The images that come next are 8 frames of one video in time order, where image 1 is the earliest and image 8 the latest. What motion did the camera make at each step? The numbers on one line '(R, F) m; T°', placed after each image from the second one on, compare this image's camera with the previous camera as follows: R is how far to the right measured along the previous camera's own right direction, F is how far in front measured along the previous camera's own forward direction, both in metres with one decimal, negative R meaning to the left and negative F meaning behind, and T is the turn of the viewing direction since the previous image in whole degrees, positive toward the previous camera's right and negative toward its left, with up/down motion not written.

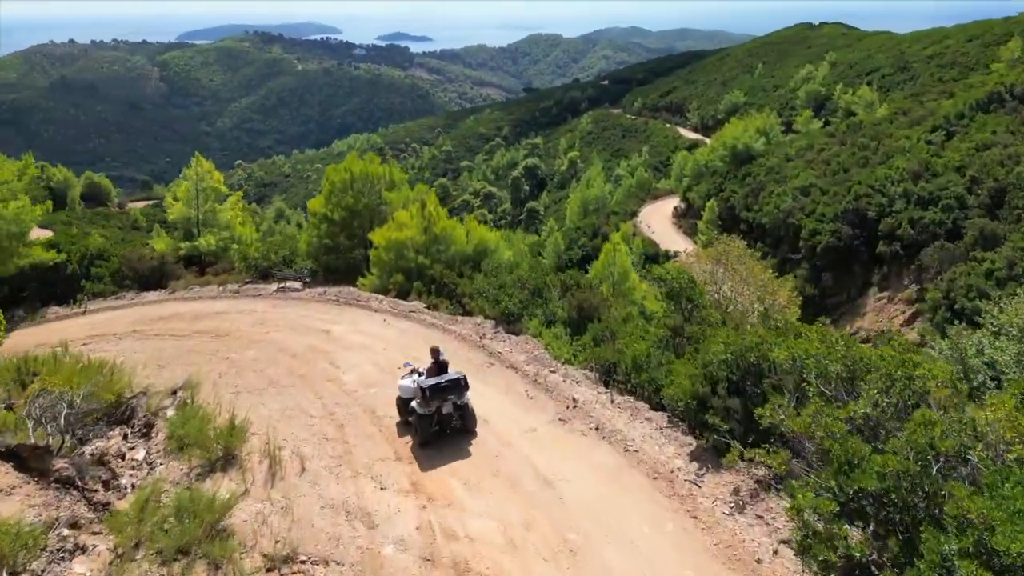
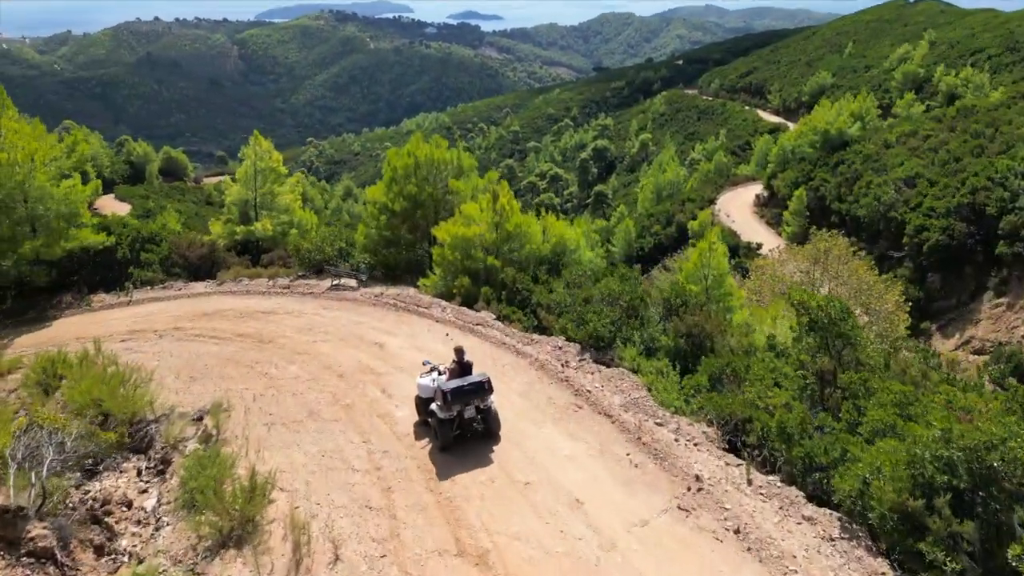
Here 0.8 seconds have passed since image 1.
(-0.4, +2.4) m; -5°
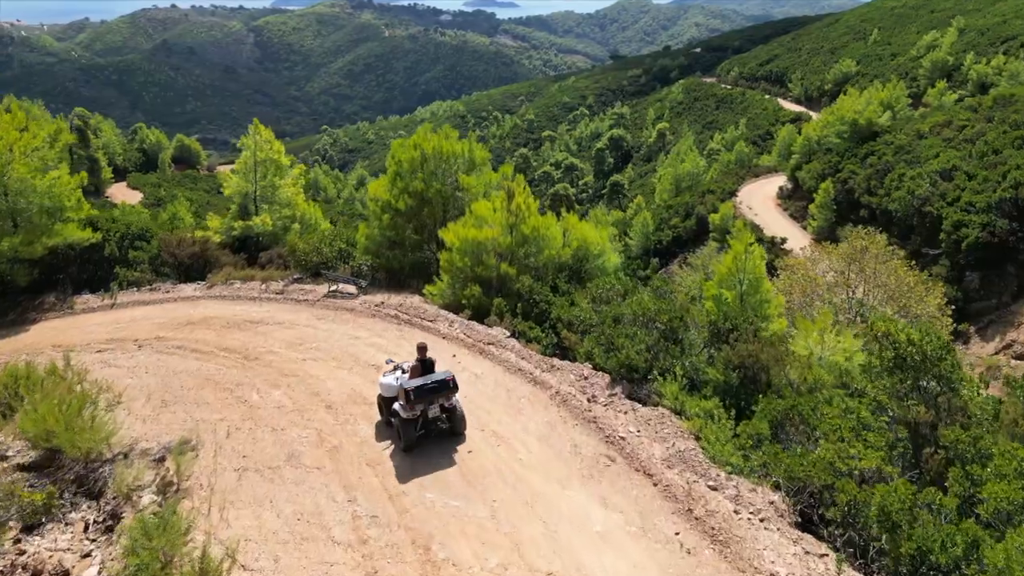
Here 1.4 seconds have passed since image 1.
(-0.1, +1.7) m; -1°
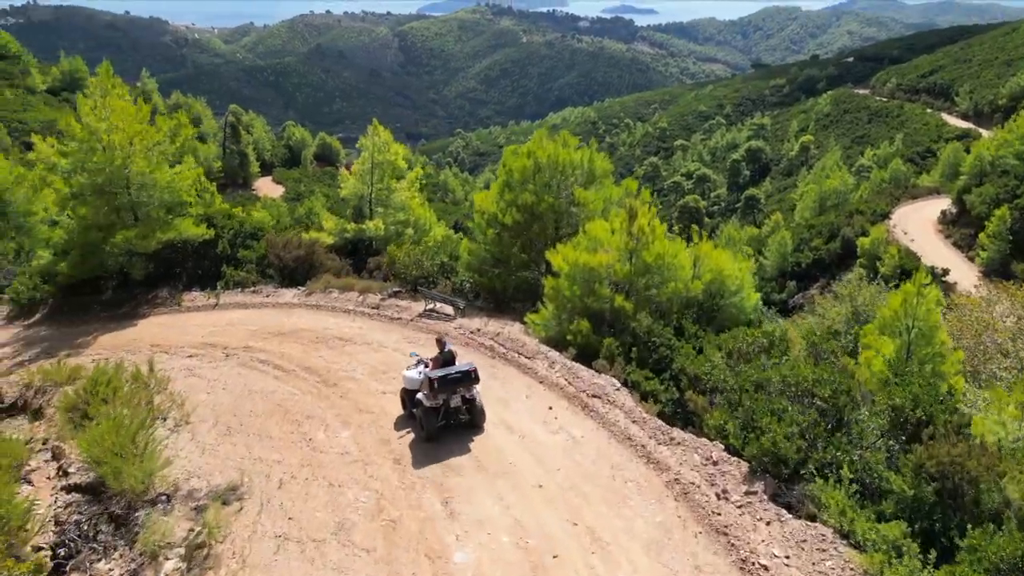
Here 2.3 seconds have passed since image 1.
(0.0, +1.9) m; -10°
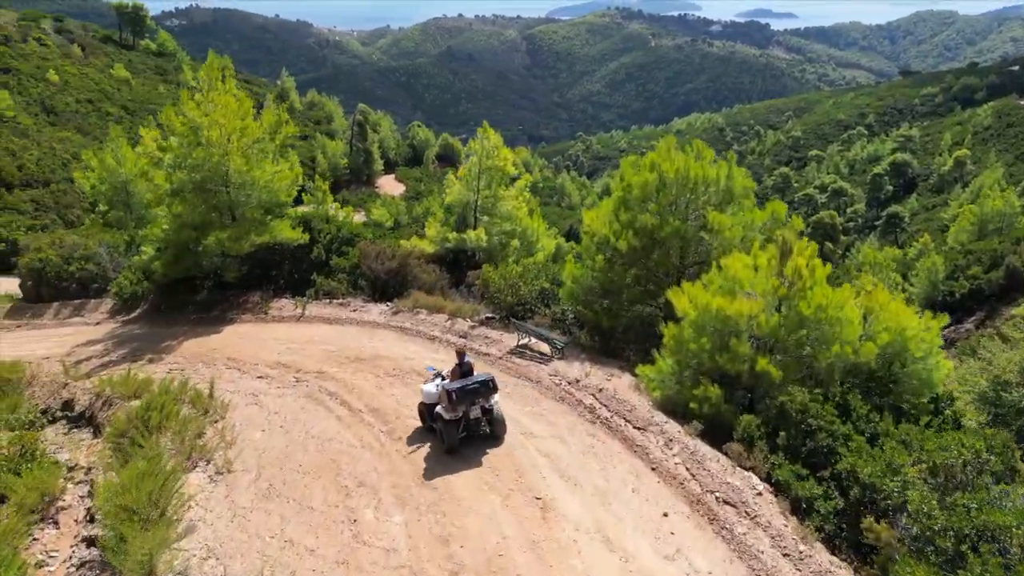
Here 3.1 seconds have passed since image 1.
(0.0, +2.2) m; -9°
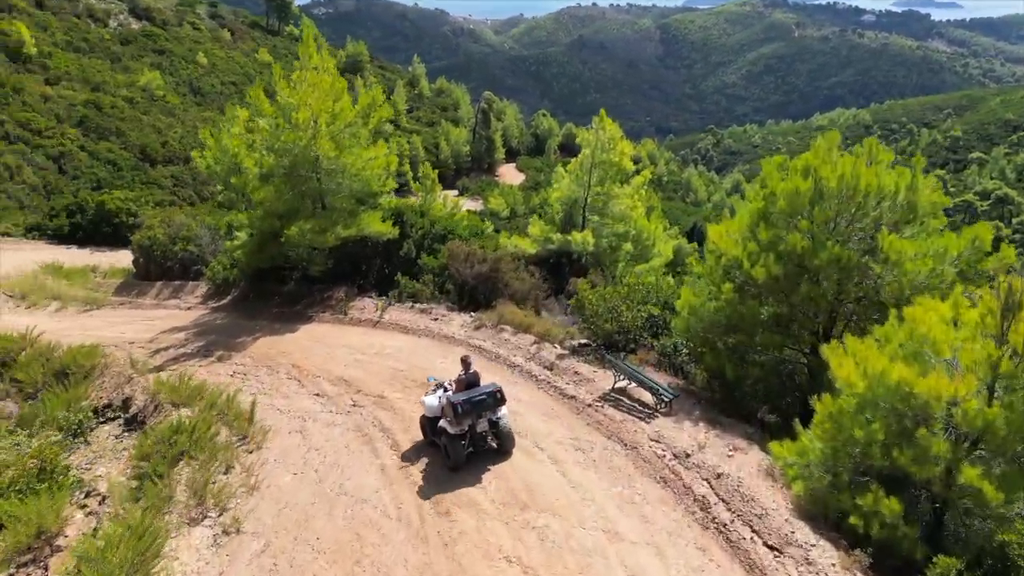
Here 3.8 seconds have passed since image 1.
(+0.2, +2.3) m; -9°
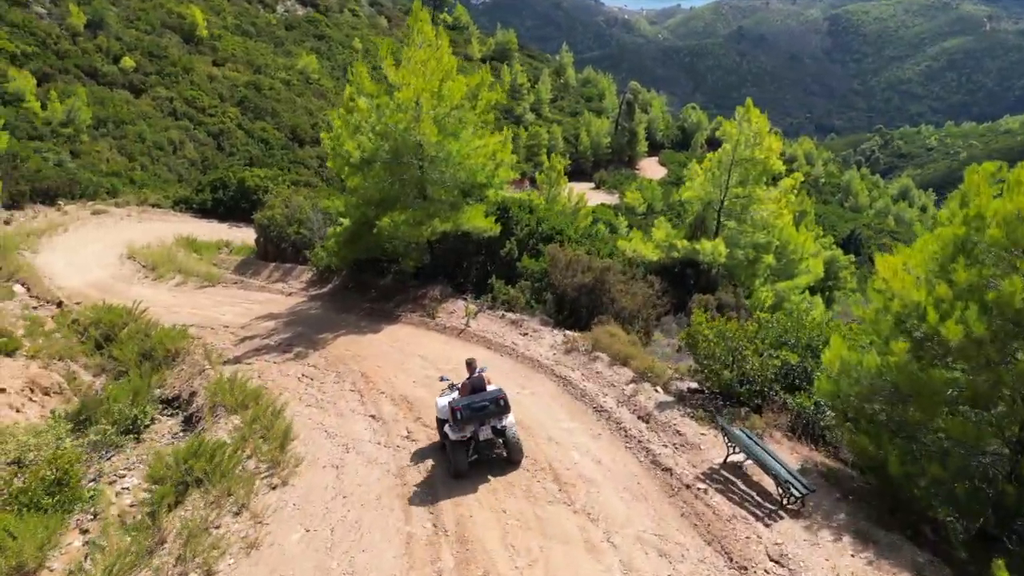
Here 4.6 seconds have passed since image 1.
(+0.5, +2.1) m; -11°
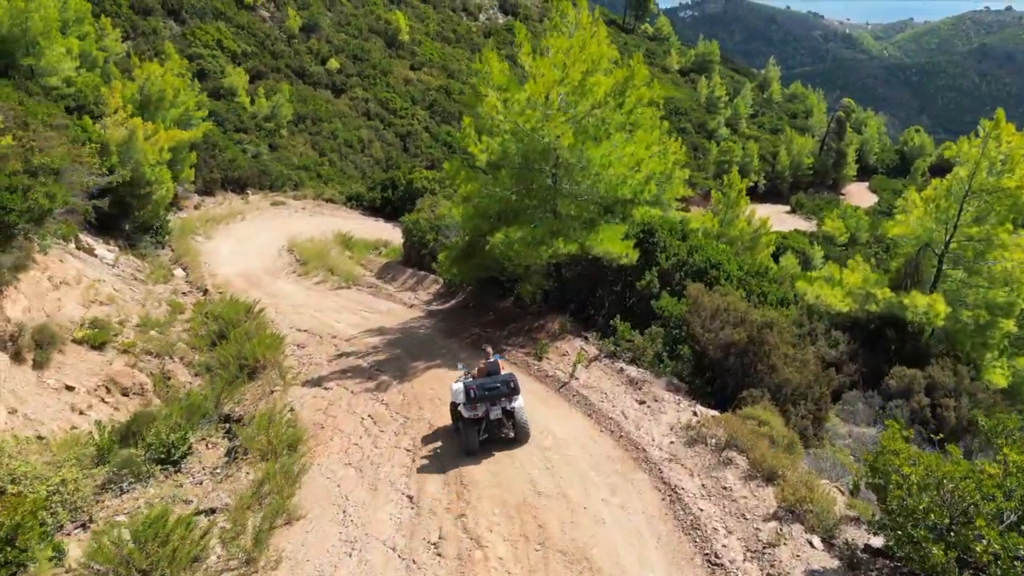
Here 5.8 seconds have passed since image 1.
(+0.7, +2.8) m; -14°
